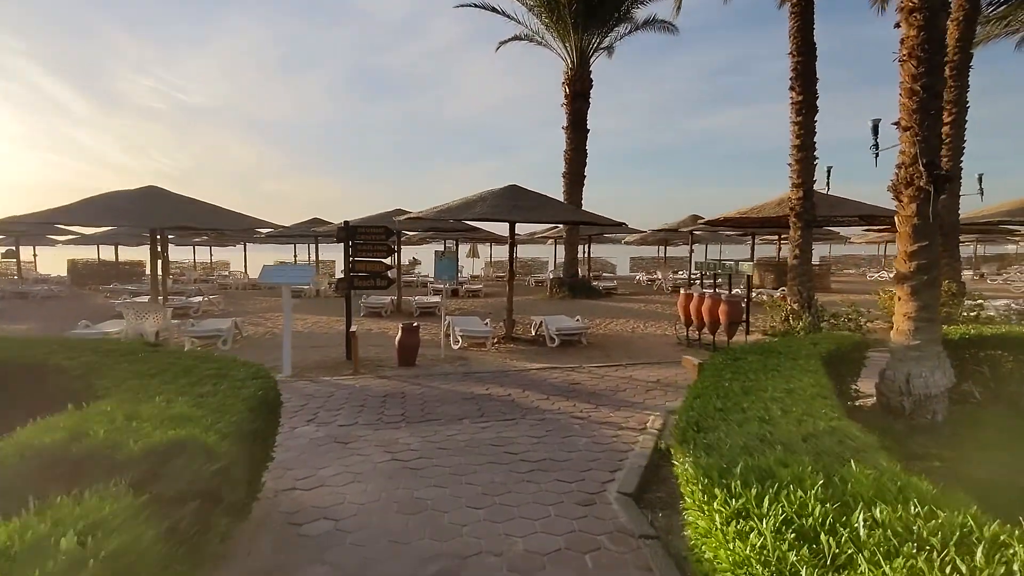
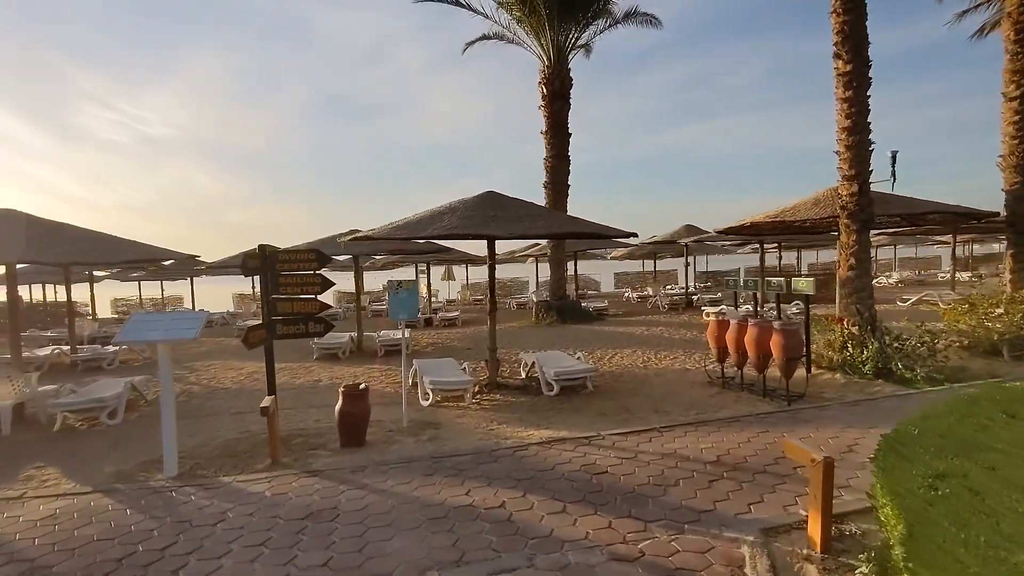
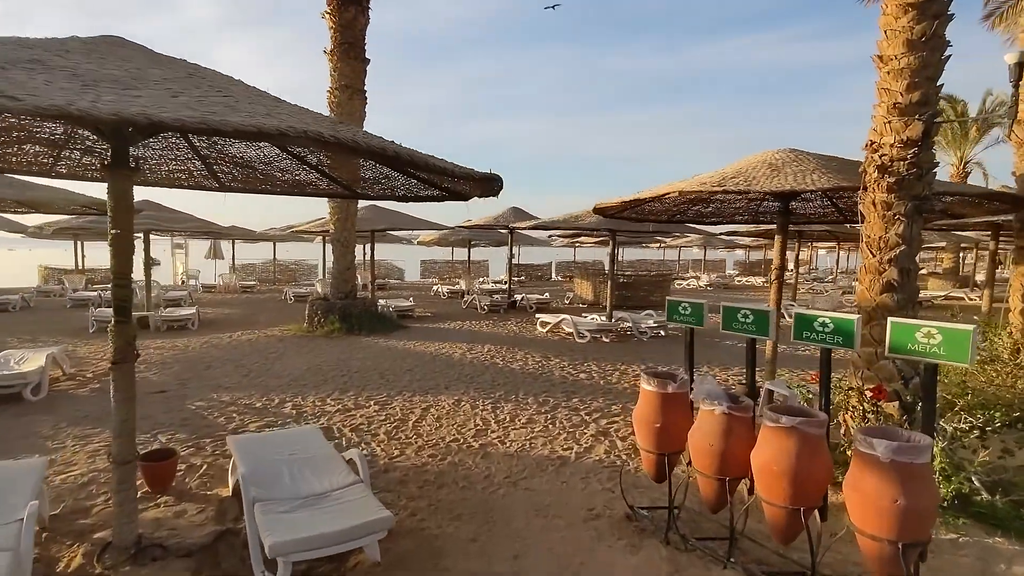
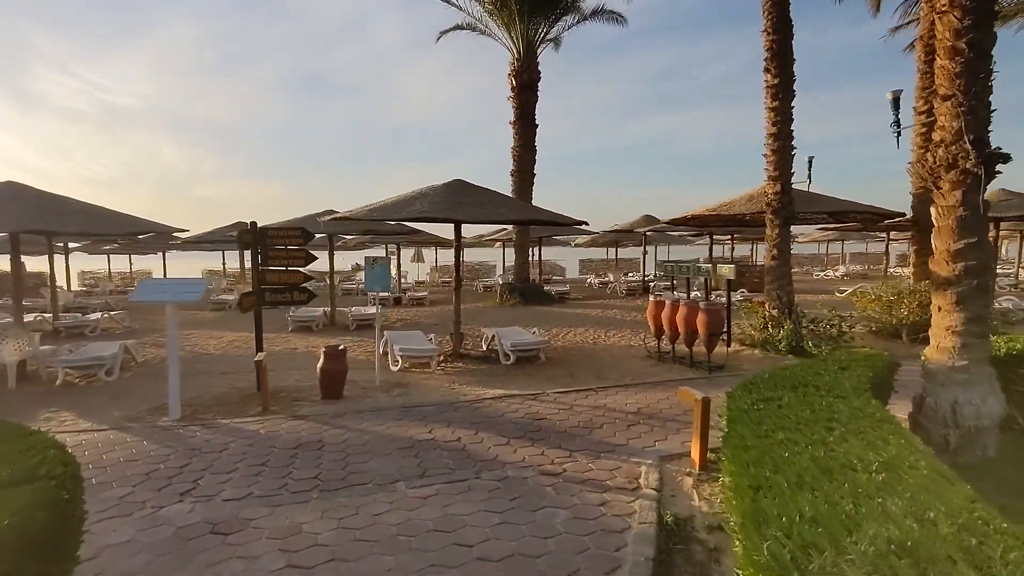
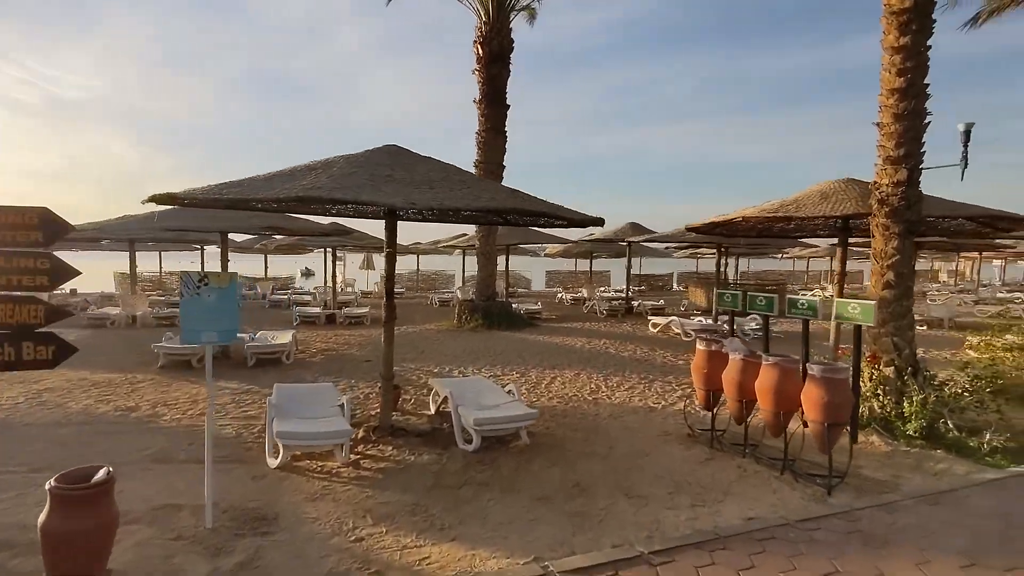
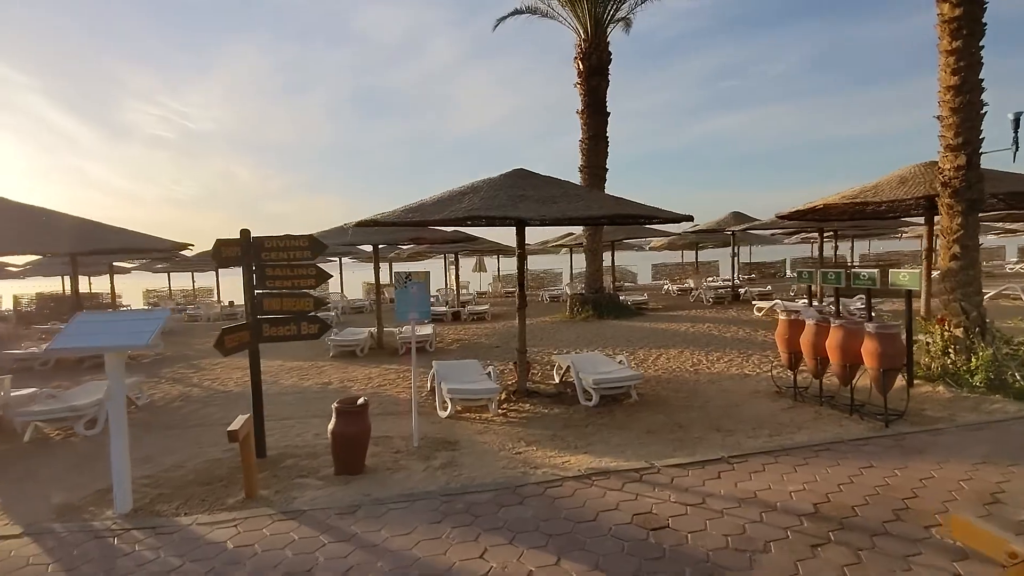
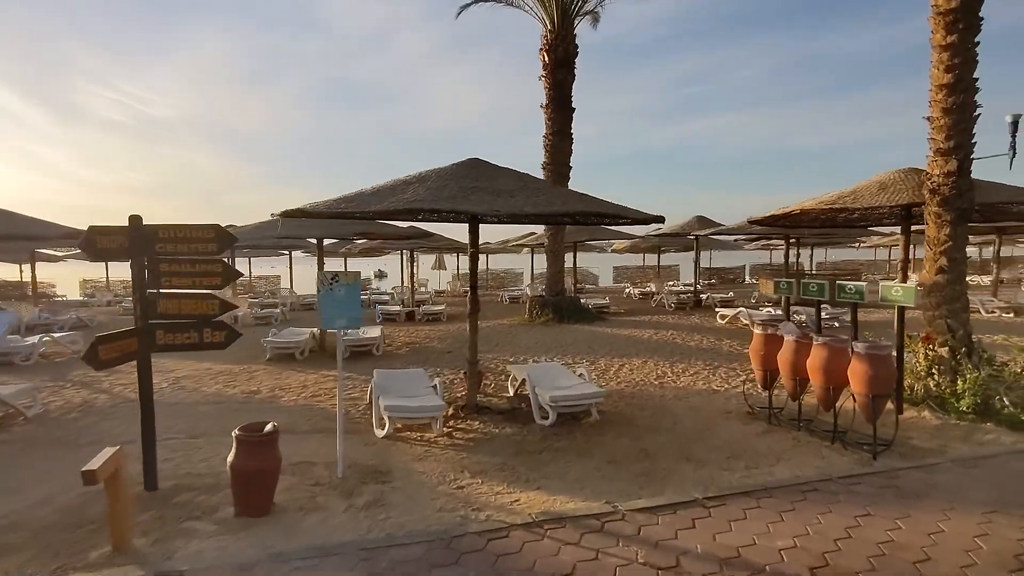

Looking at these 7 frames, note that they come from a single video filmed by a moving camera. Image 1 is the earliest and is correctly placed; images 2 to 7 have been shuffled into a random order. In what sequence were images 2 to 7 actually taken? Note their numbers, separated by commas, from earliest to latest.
4, 2, 6, 7, 5, 3
